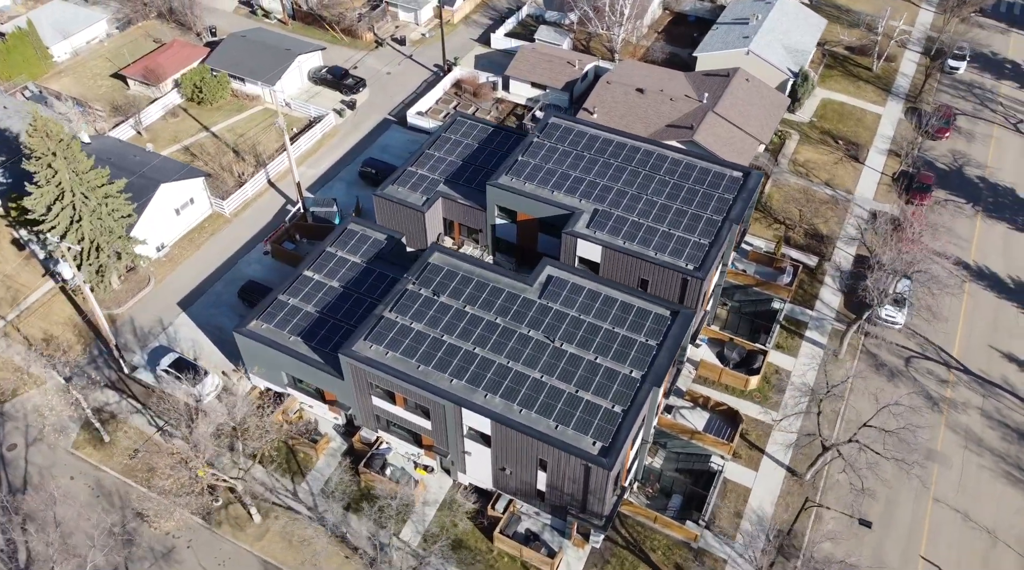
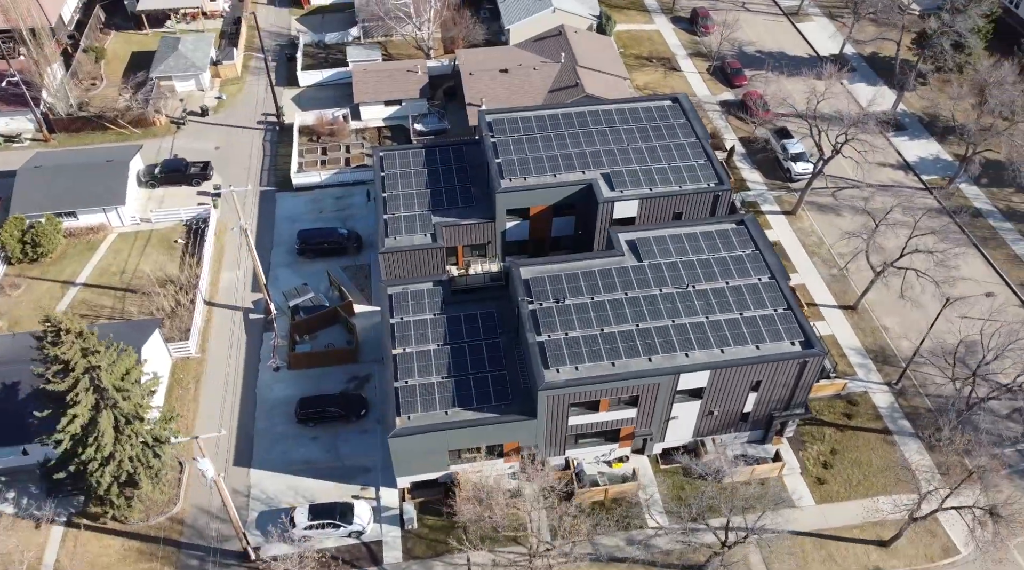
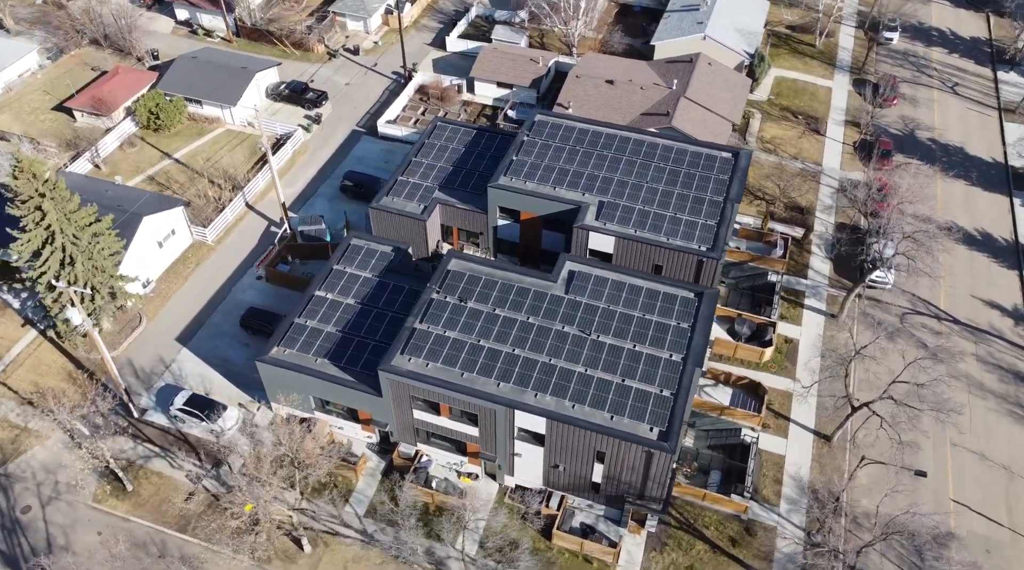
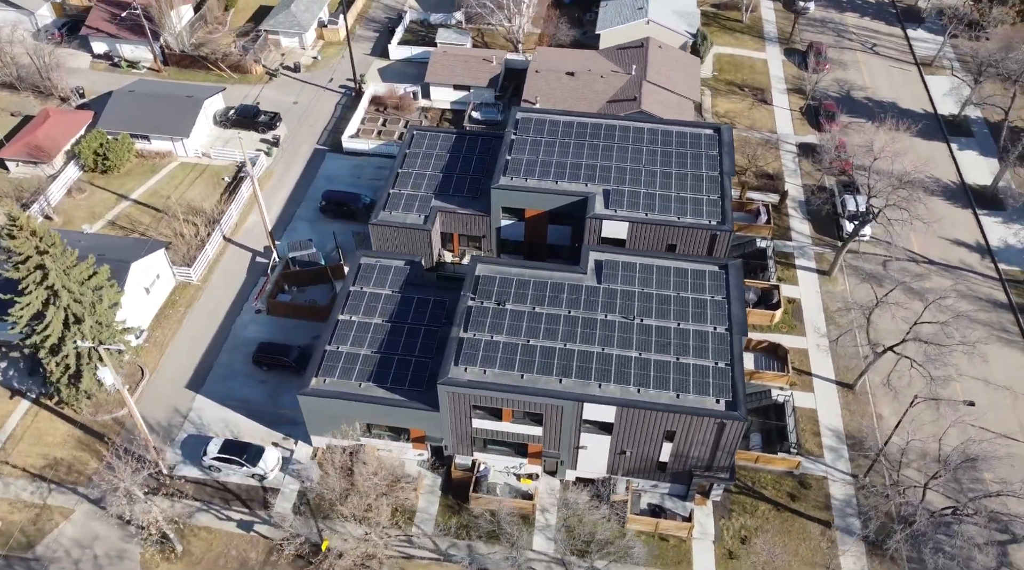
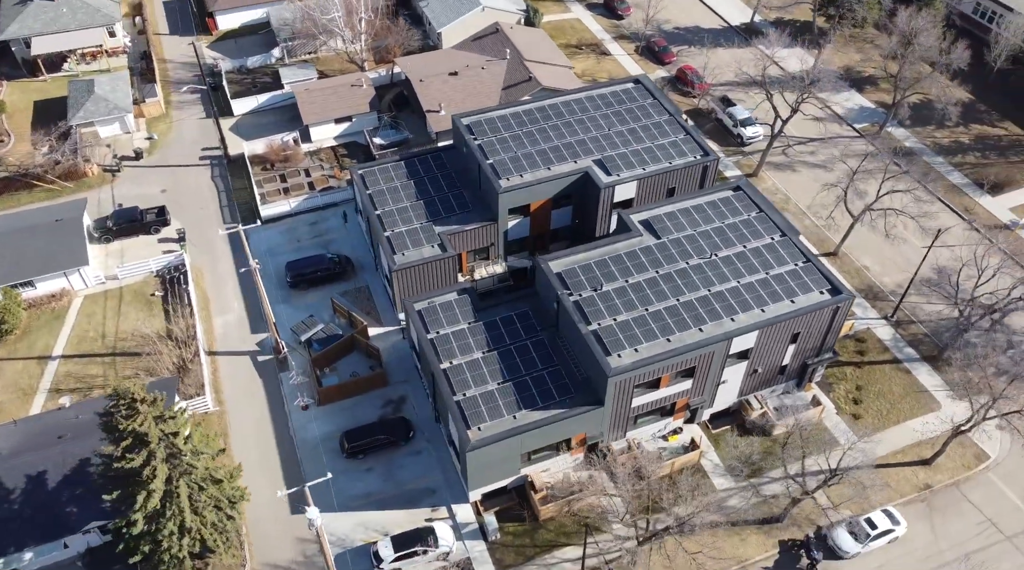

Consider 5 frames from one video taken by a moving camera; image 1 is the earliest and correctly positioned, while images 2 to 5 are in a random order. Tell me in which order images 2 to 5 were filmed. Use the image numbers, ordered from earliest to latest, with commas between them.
3, 4, 2, 5
